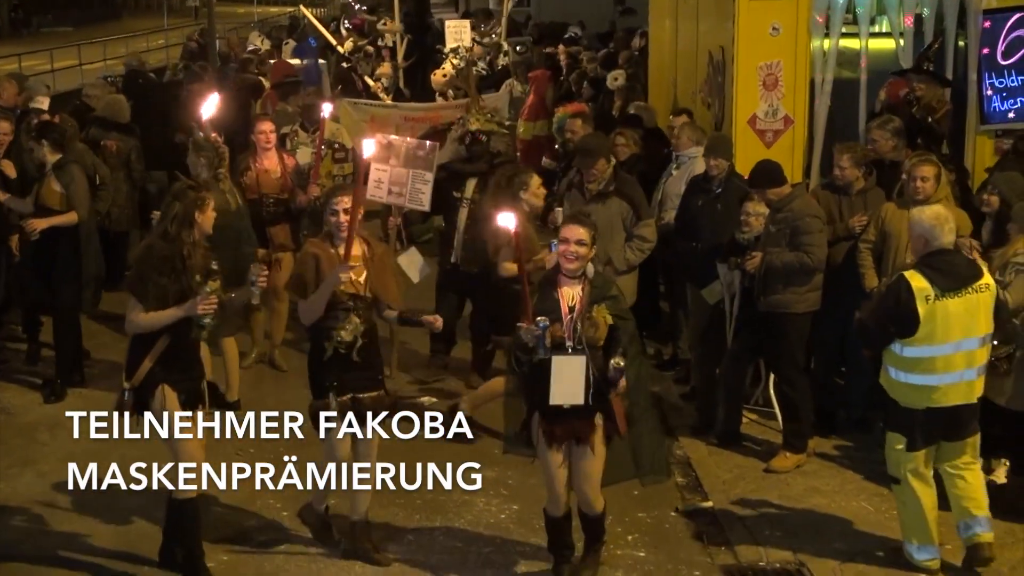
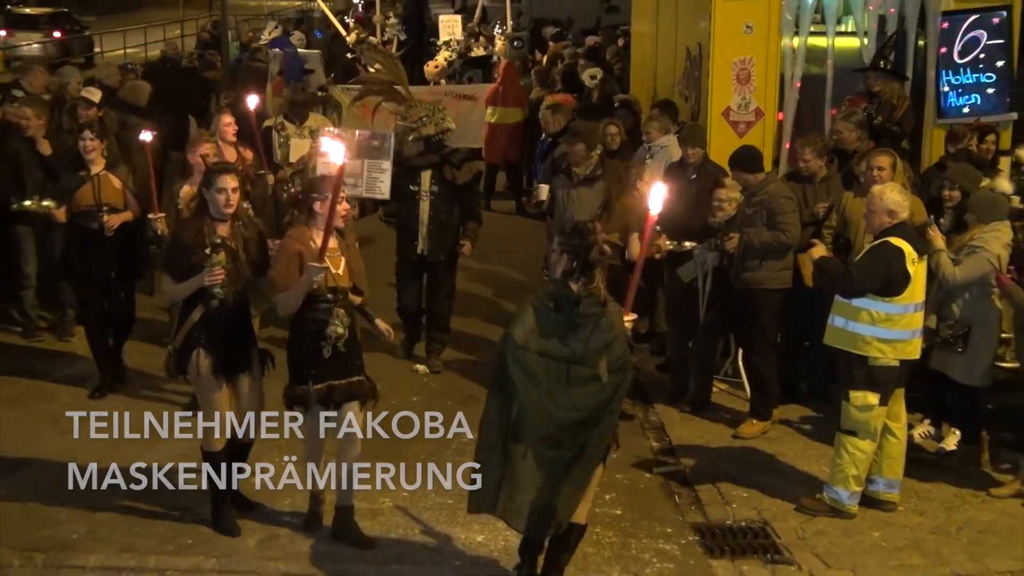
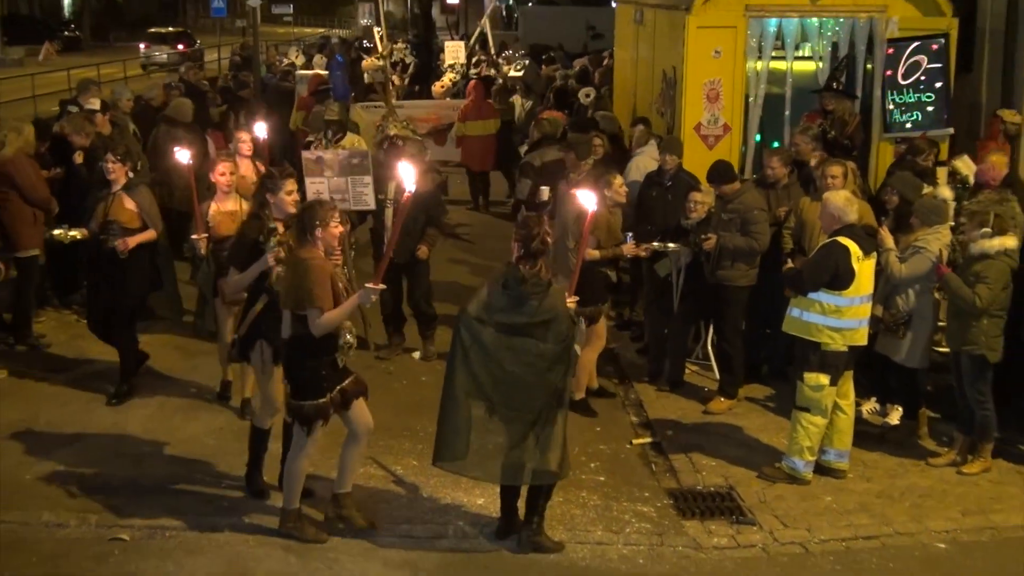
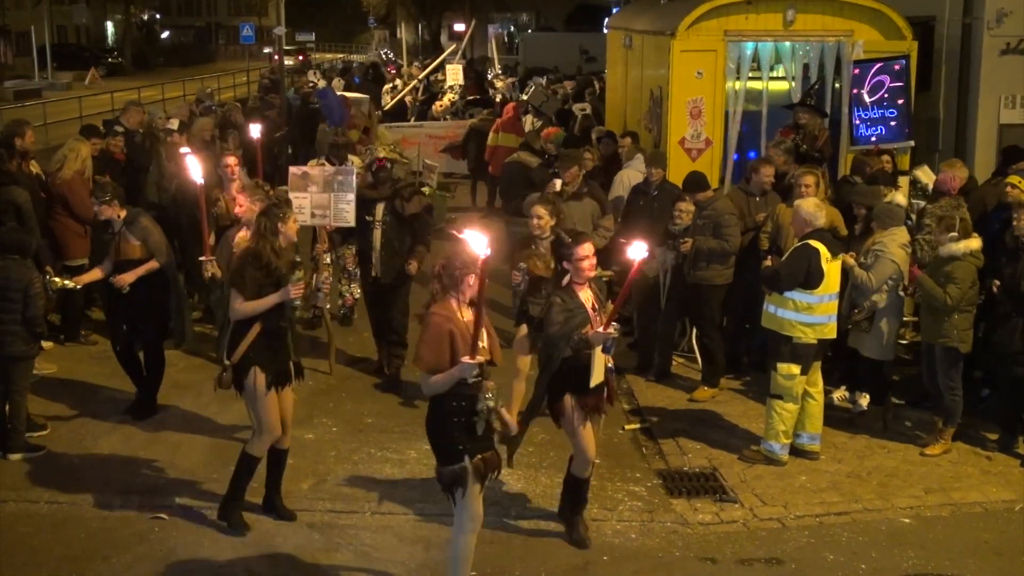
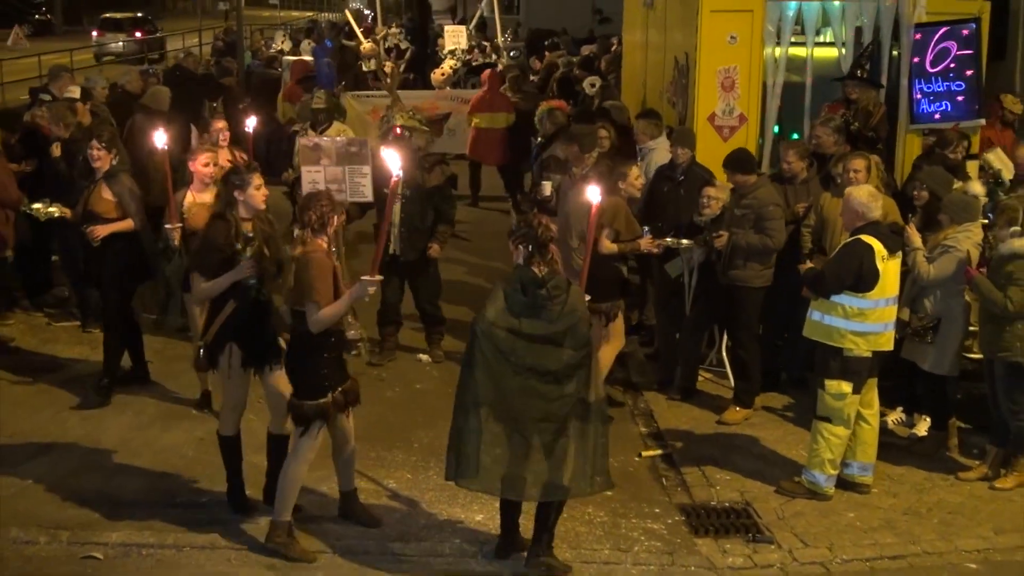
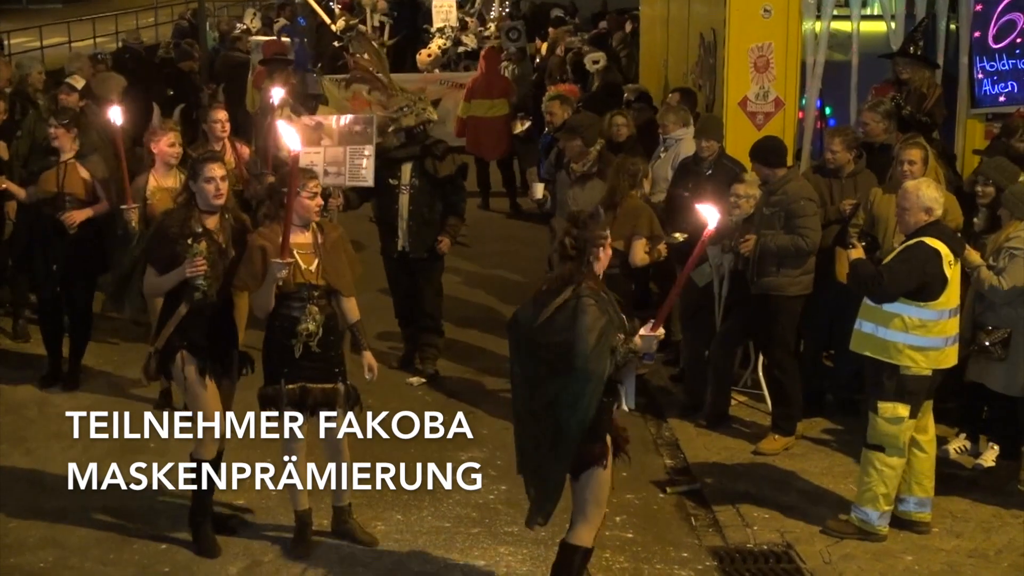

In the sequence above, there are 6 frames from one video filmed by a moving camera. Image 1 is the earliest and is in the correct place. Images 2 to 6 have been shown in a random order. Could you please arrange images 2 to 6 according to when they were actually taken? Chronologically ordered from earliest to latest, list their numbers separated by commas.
6, 2, 5, 3, 4
